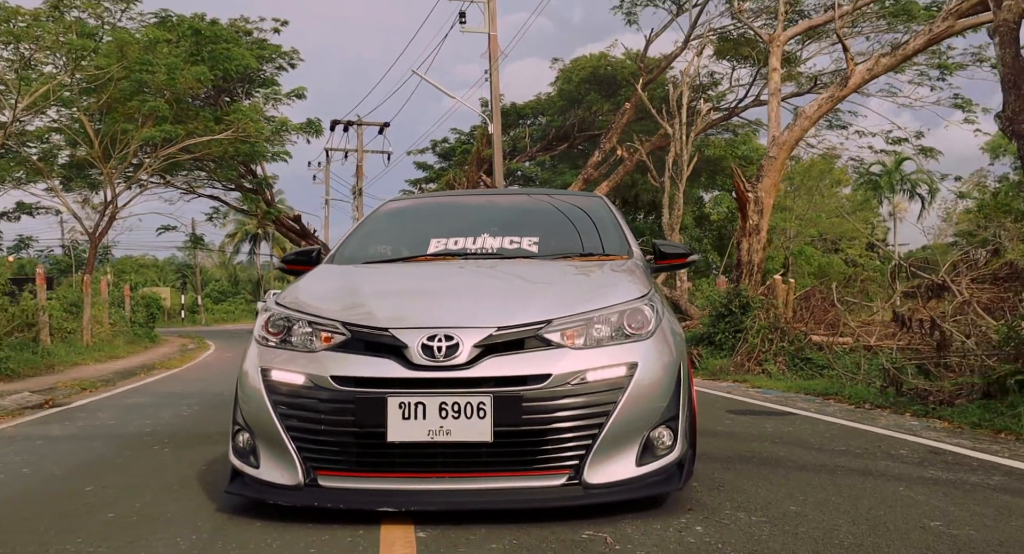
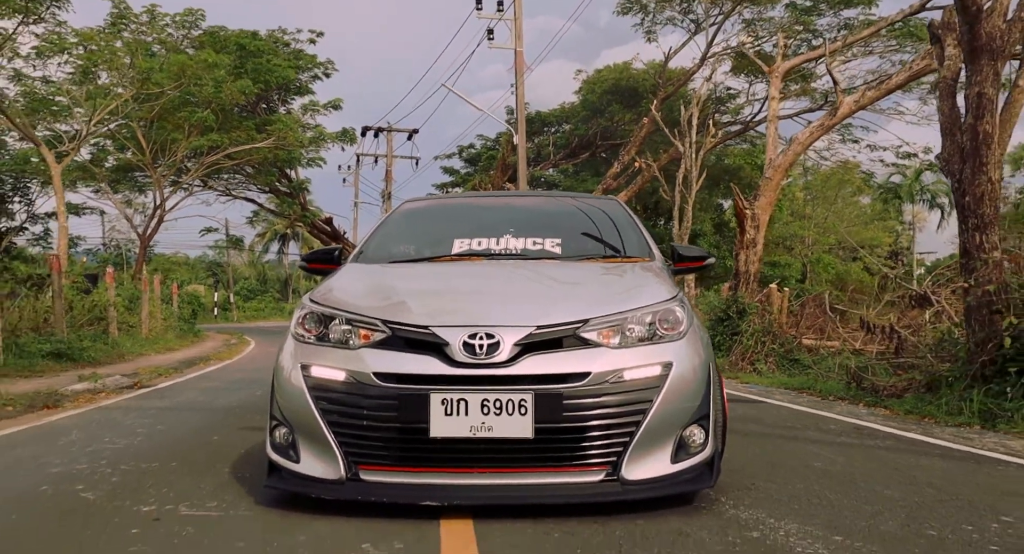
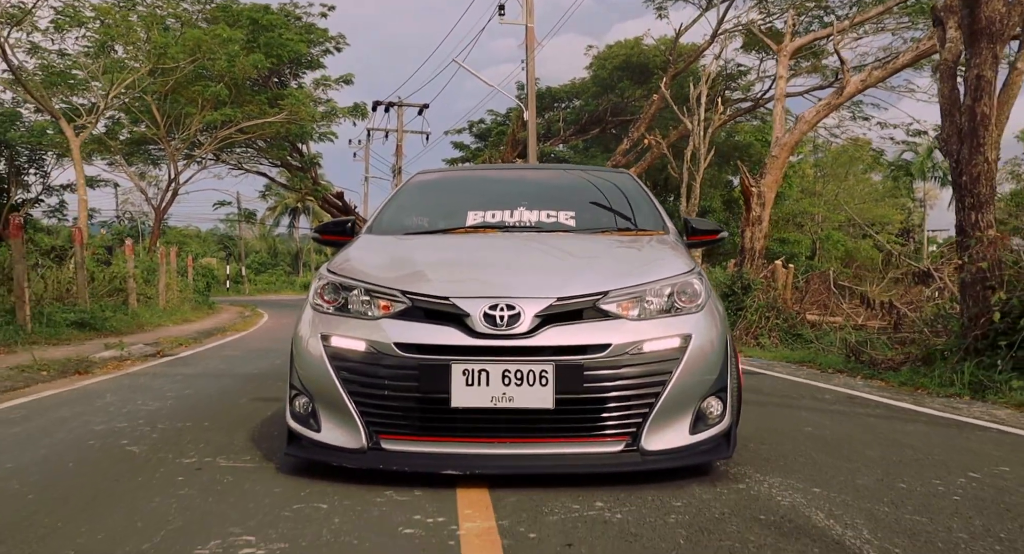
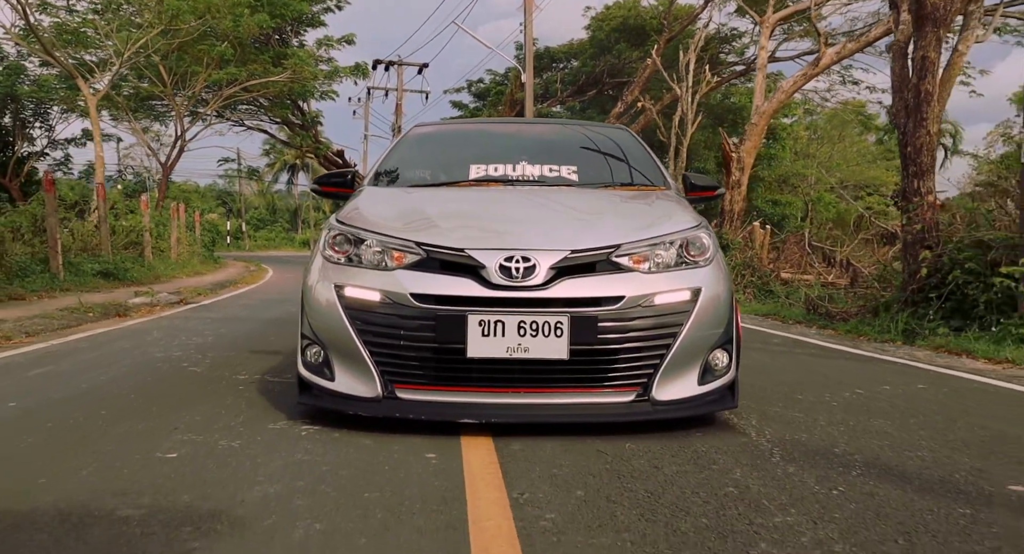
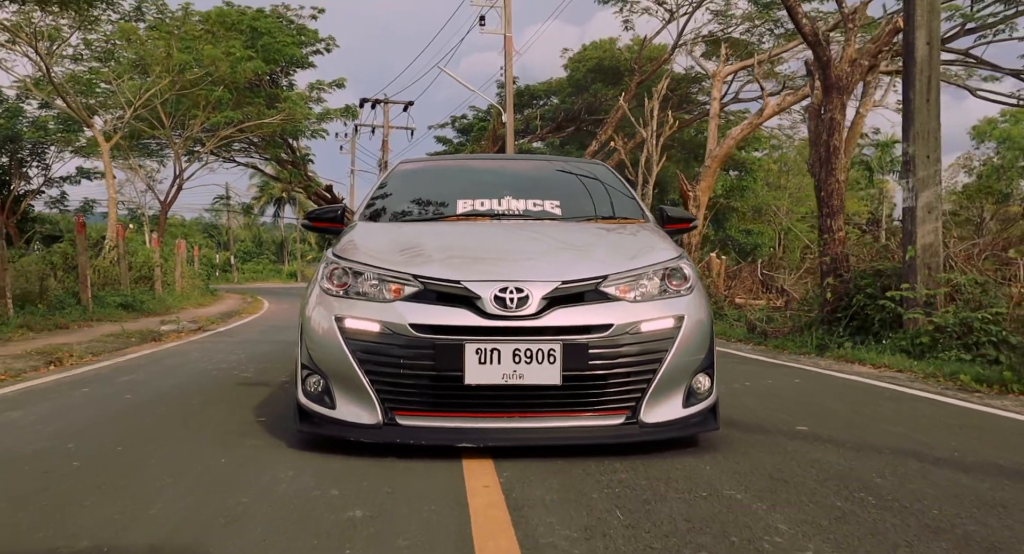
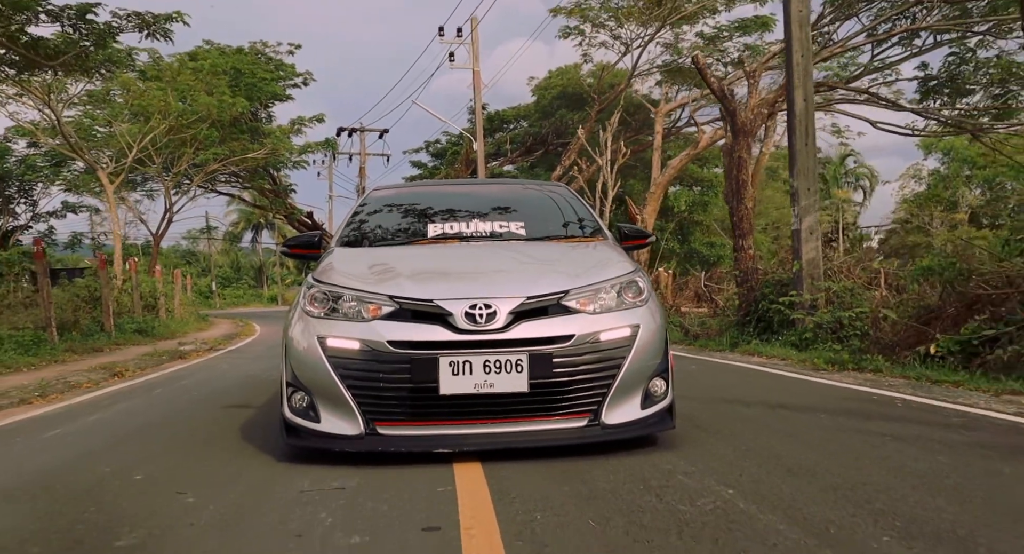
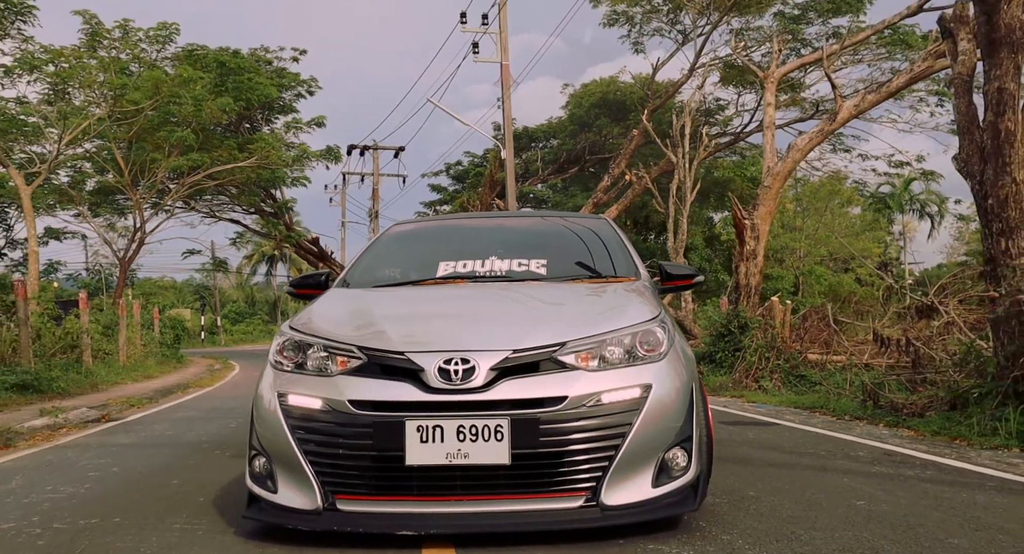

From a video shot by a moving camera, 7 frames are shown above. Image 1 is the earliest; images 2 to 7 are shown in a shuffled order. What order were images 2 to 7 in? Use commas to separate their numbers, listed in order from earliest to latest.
7, 2, 3, 4, 5, 6
